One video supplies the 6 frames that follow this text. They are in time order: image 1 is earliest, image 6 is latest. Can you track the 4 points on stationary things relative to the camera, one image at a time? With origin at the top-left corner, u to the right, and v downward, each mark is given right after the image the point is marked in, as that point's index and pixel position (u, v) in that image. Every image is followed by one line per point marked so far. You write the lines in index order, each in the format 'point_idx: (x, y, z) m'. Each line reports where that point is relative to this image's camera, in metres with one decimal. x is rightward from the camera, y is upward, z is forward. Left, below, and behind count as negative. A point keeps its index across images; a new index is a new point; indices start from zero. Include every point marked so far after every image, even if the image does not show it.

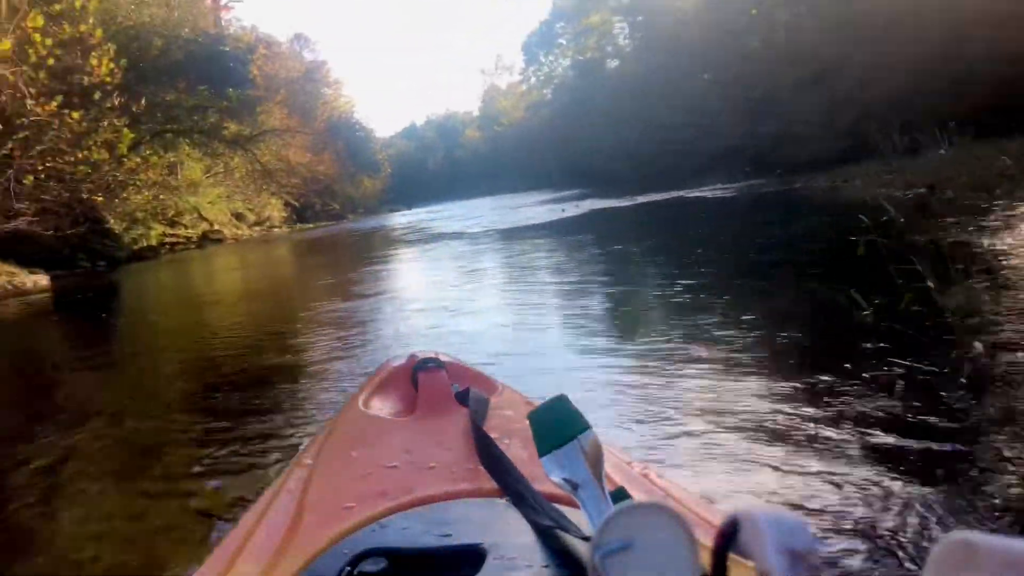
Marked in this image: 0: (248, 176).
0: (-5.8, +2.5, +18.1) m
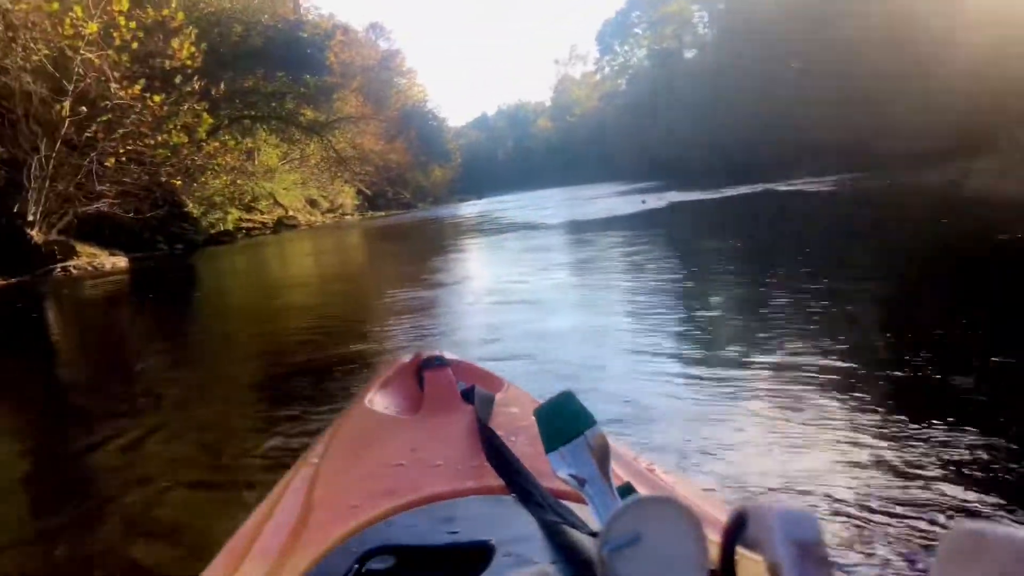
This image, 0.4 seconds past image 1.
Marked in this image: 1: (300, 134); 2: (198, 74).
0: (-4.3, +2.8, +18.3) m
1: (-4.0, +2.9, +15.6) m
2: (-5.1, +3.4, +13.6) m
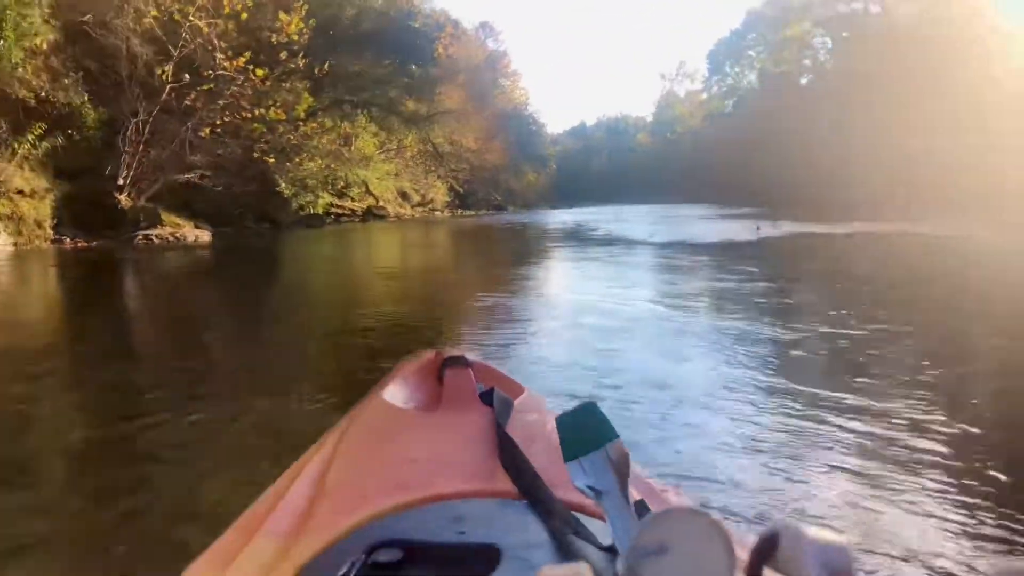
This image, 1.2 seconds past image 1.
0: (-2.2, +2.9, +18.4) m
1: (-2.2, +3.0, +15.6) m
2: (-3.3, +3.8, +13.8) m
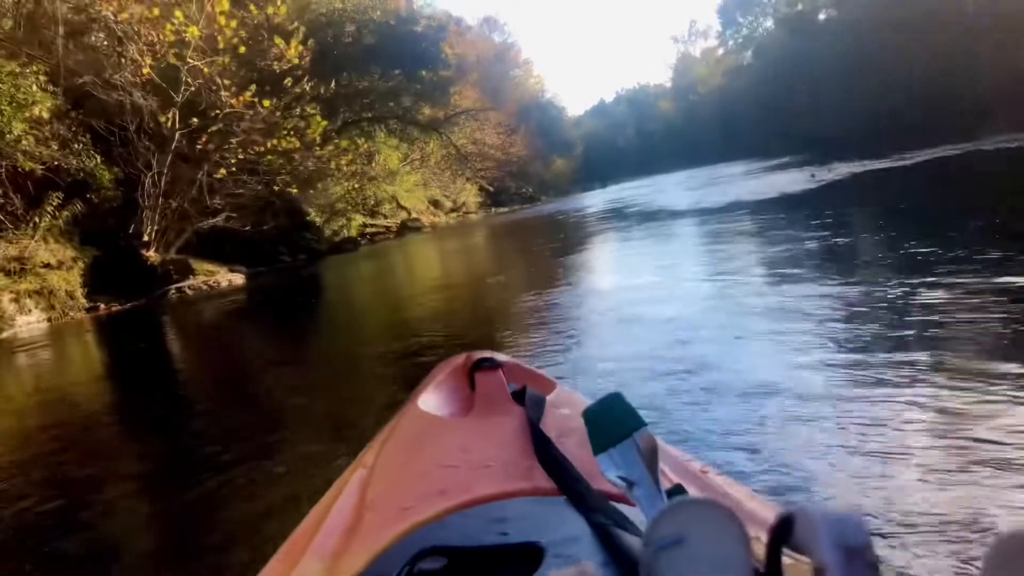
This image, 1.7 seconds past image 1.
0: (-1.6, +2.8, +18.3) m
1: (-1.8, +2.8, +15.5) m
2: (-3.1, +3.3, +13.7) m
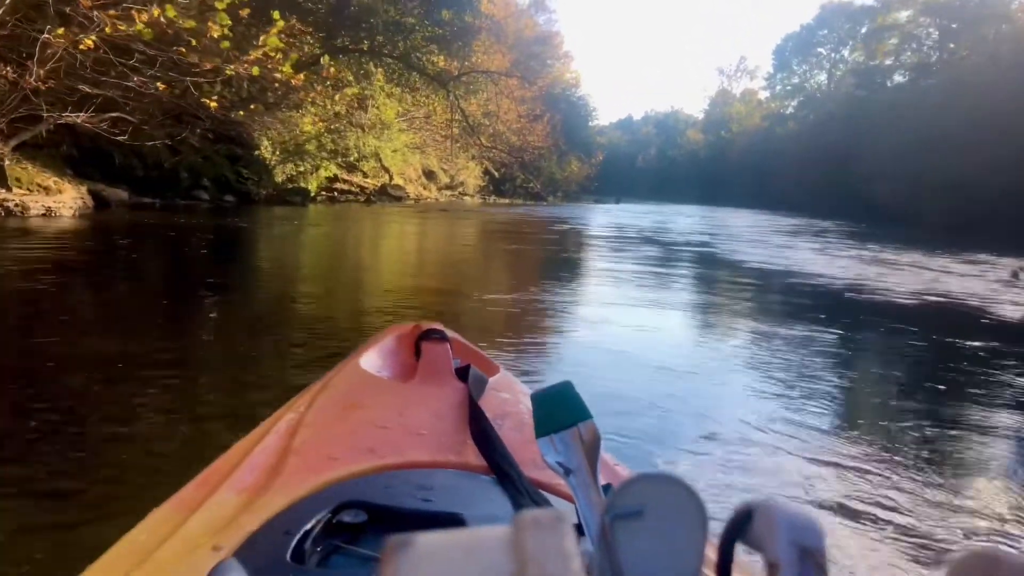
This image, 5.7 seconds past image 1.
0: (-1.3, +3.1, +16.9) m
1: (-1.4, +3.2, +14.2) m
2: (-2.5, +4.0, +12.3) m
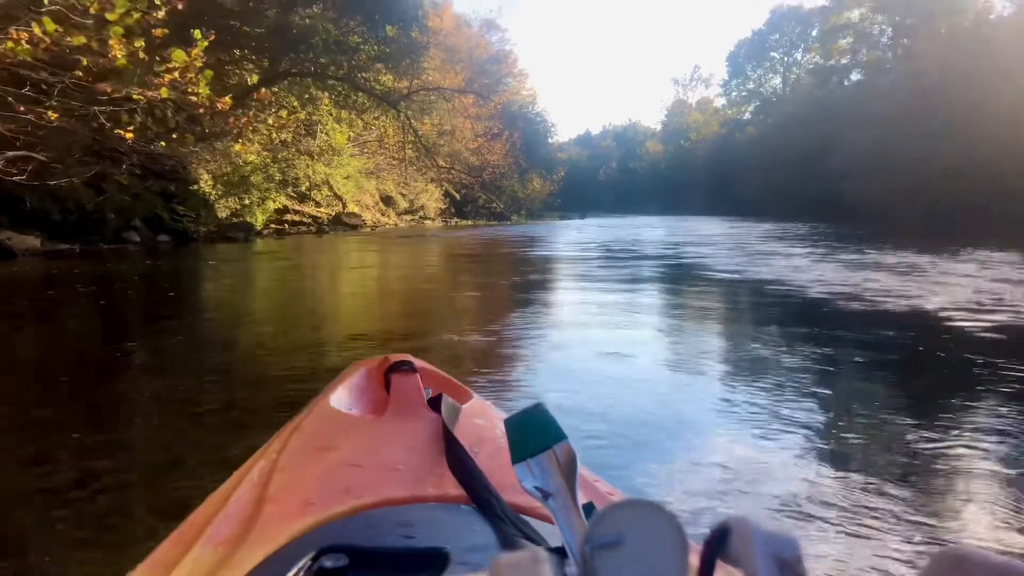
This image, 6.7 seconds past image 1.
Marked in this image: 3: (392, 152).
0: (-2.1, +2.6, +16.6) m
1: (-2.1, +2.8, +13.9) m
2: (-3.2, +3.5, +12.0) m
3: (-2.4, +2.8, +17.4) m
